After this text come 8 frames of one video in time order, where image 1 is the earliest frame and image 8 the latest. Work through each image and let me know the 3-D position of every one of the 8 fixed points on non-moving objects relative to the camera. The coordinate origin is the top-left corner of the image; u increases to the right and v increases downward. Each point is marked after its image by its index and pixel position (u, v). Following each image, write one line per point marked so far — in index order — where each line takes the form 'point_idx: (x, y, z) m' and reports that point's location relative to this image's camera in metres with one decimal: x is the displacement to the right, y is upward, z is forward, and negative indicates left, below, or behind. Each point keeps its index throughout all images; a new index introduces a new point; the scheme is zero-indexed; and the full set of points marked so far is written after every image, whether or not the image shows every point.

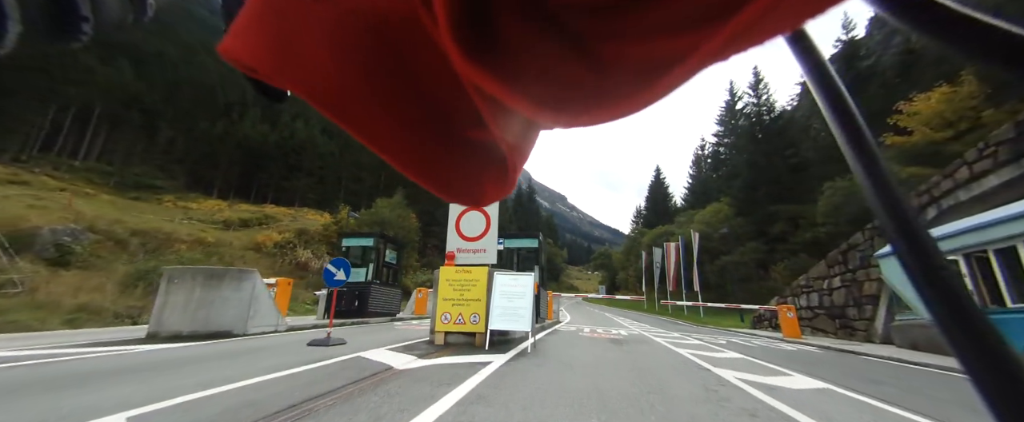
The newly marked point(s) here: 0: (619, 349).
0: (+2.3, -2.9, +6.7) m
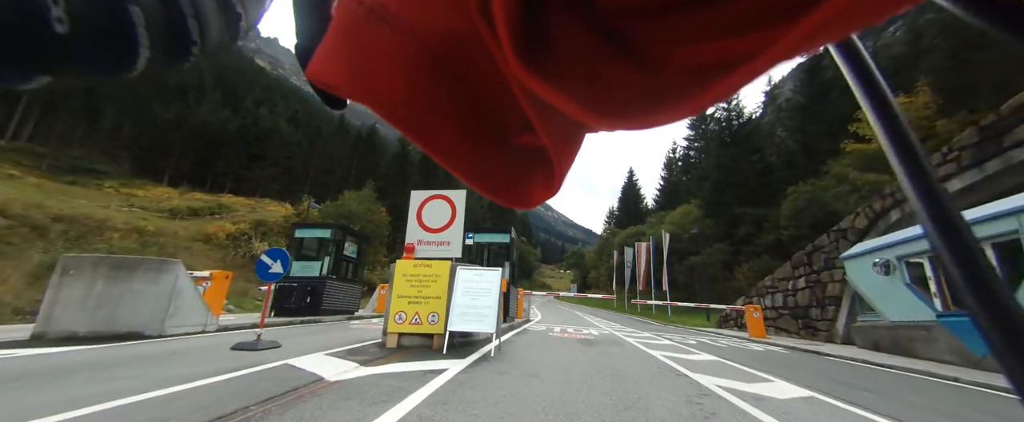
0: (+1.7, -2.8, +6.5) m
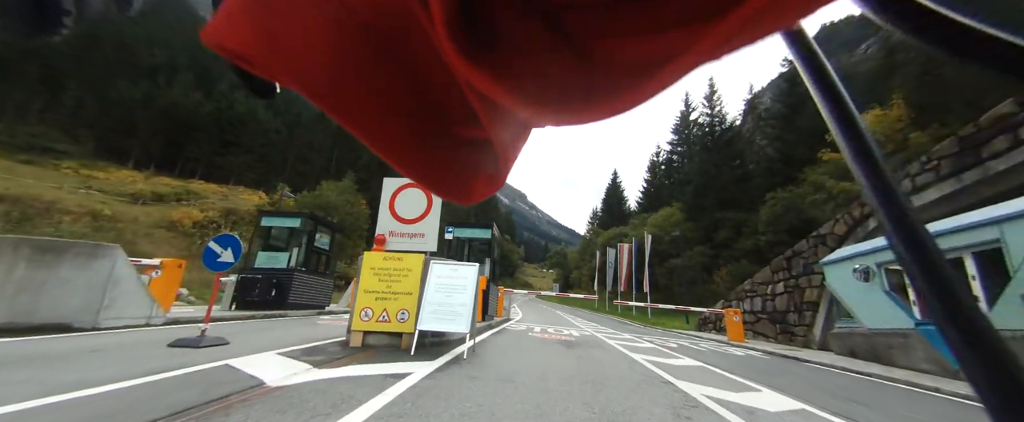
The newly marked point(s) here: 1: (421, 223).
0: (+1.2, -2.8, +6.2) m
1: (-1.8, 0.0, +5.7) m
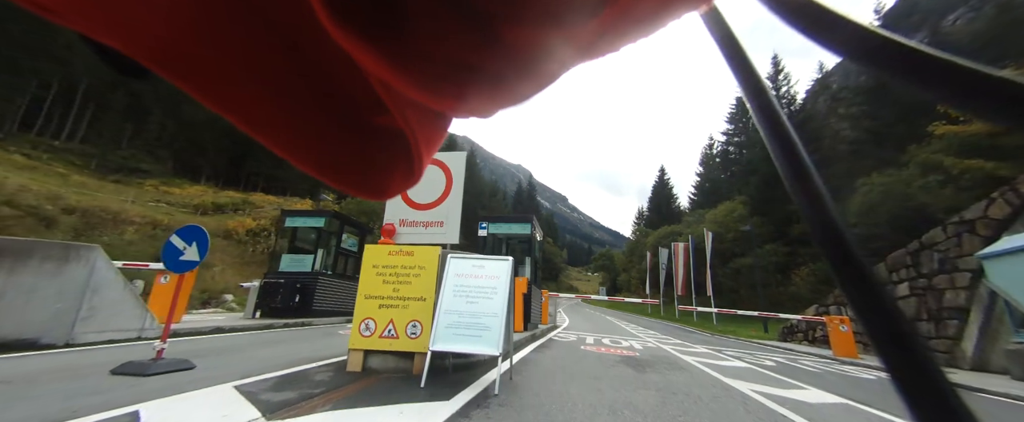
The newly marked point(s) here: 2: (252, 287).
0: (+2.0, -2.5, +4.8) m
1: (-1.2, +0.1, +4.7) m
2: (-8.2, -2.3, +9.9) m
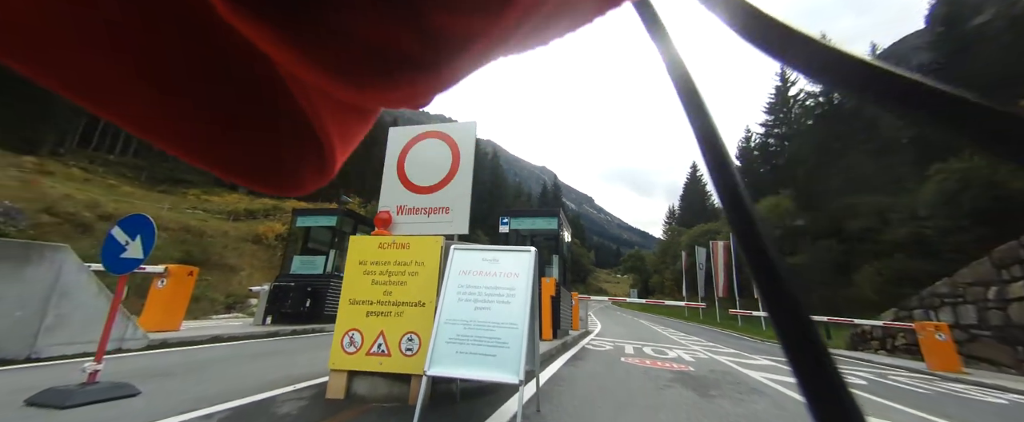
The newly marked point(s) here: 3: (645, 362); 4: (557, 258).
0: (+2.3, -2.3, +3.8) m
1: (-0.9, +0.3, +4.0) m
2: (-7.4, -2.4, +9.7) m
3: (+2.8, -3.2, +7.0) m
4: (+1.4, -1.5, +10.5) m
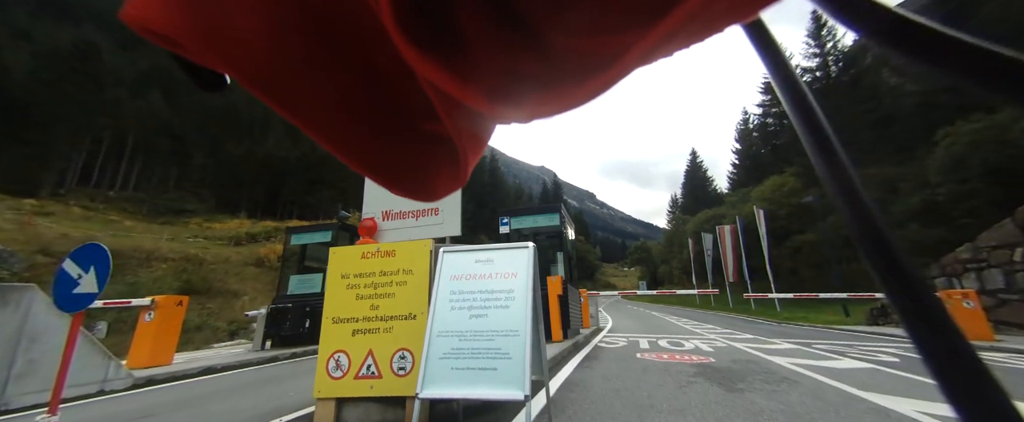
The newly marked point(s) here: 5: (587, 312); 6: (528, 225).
0: (+2.5, -2.1, +3.6) m
1: (-1.0, +0.2, +3.7) m
2: (-7.2, -3.0, +9.5) m
3: (+3.0, -3.0, +6.7) m
4: (+1.5, -1.4, +10.2) m
5: (+3.3, -4.5, +14.7) m
6: (+0.6, -0.5, +10.2) m
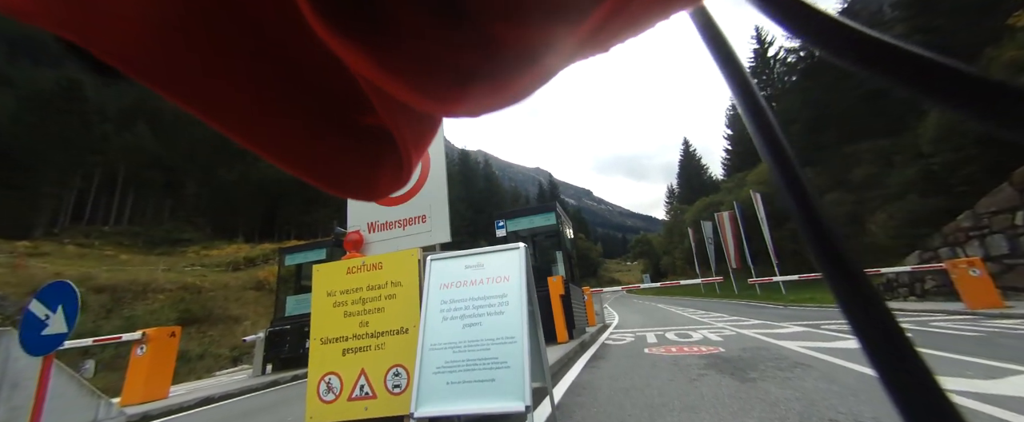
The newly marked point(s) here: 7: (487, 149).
0: (+2.5, -1.9, +3.5) m
1: (-1.1, +0.1, +3.6) m
2: (-7.1, -3.6, +9.3) m
3: (+3.1, -2.8, +6.6) m
4: (+1.5, -1.4, +10.1) m
5: (+3.5, -4.4, +14.5) m
6: (+0.5, -0.6, +10.1) m
7: (-0.2, +0.3, +1.9) m
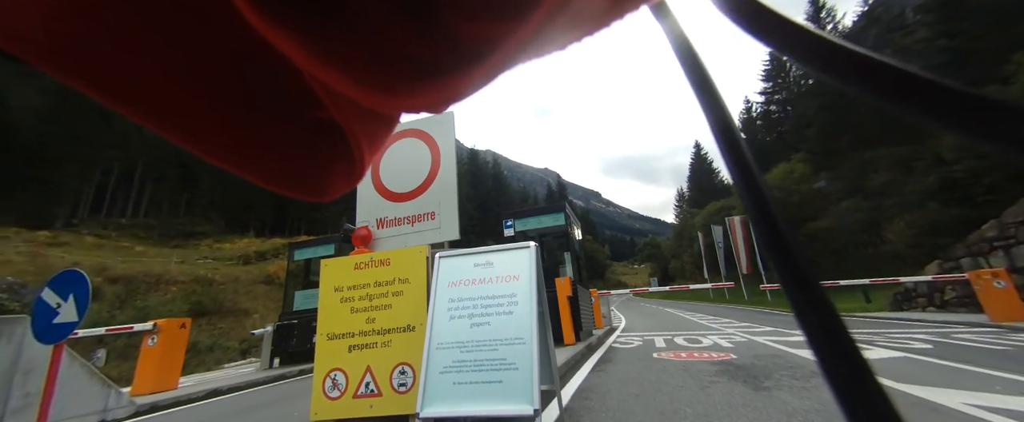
0: (+2.6, -1.9, +3.4) m
1: (-1.0, +0.2, +3.6) m
2: (-6.9, -3.5, +9.4) m
3: (+3.3, -2.8, +6.4) m
4: (+1.8, -1.4, +10.0) m
5: (+3.8, -4.4, +14.4) m
6: (+0.8, -0.6, +10.0) m
7: (-0.1, +0.4, +1.8) m
